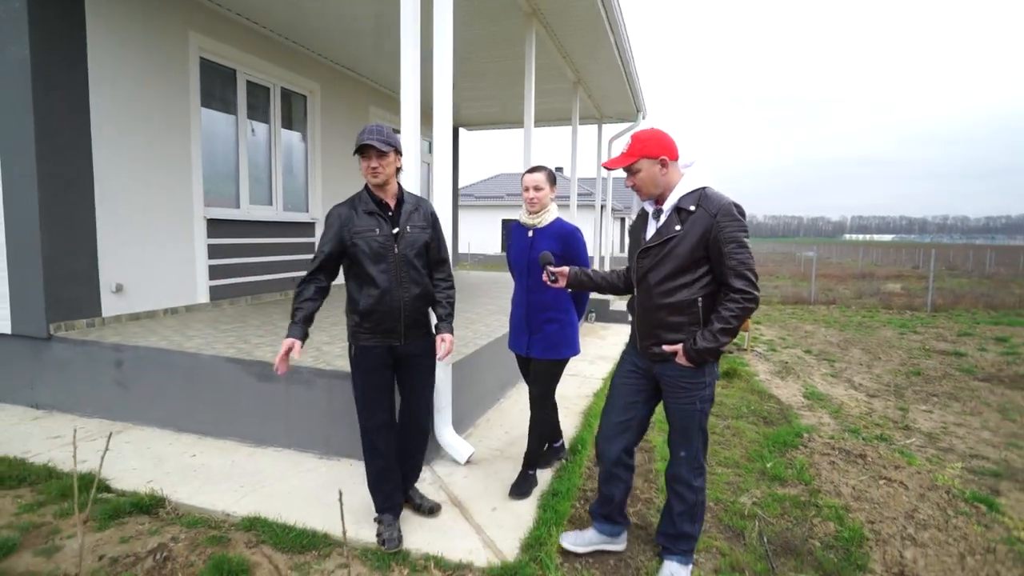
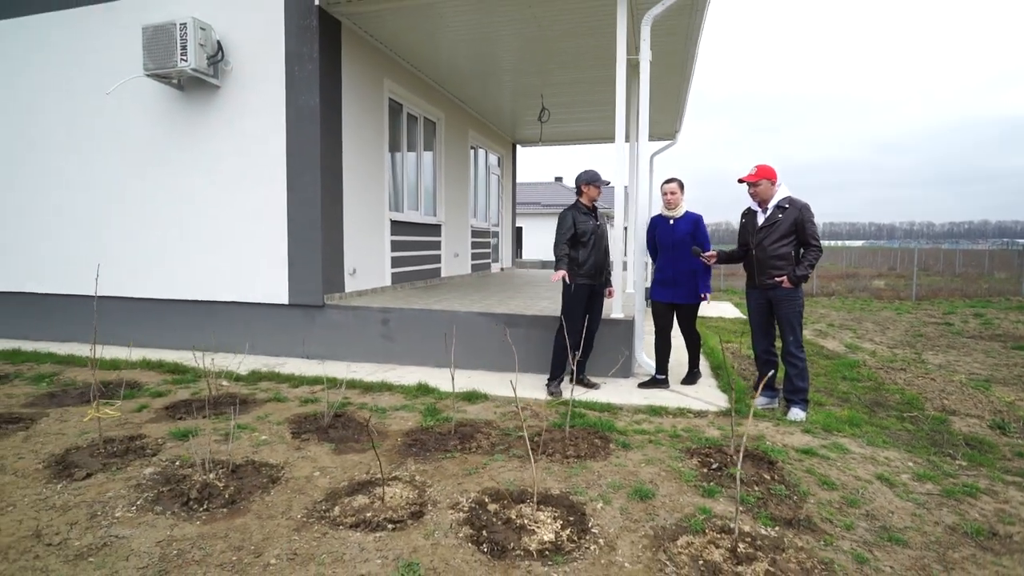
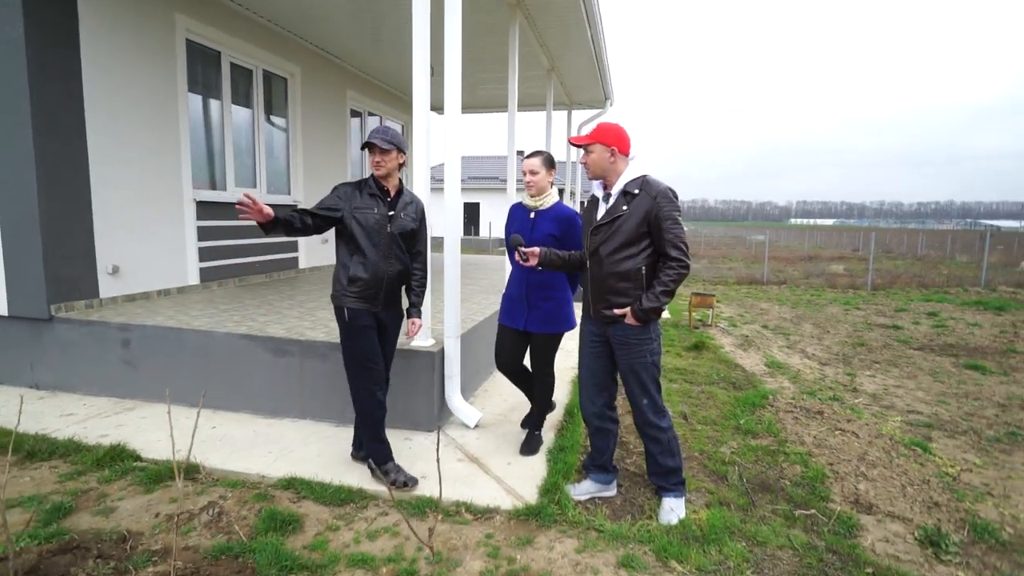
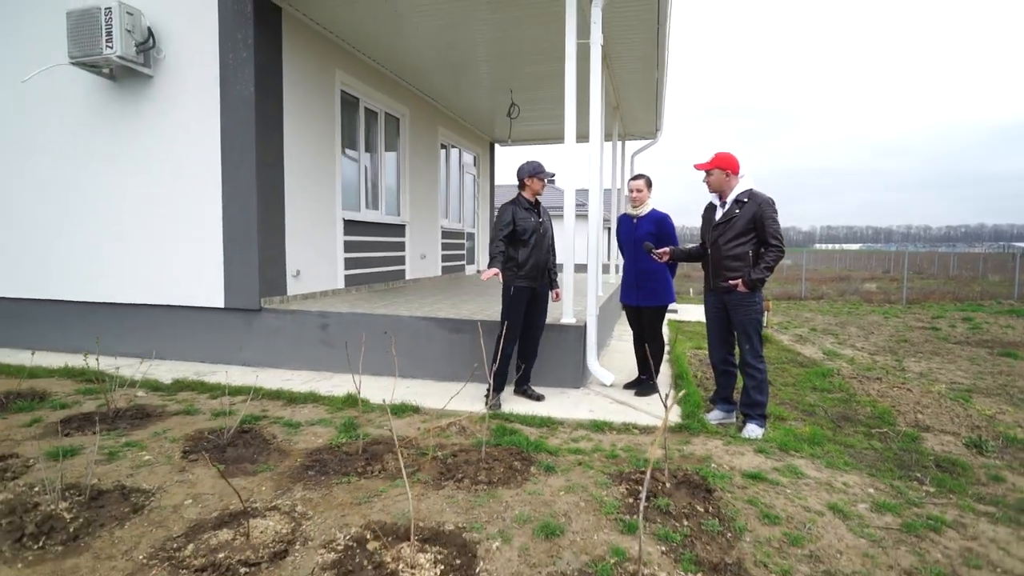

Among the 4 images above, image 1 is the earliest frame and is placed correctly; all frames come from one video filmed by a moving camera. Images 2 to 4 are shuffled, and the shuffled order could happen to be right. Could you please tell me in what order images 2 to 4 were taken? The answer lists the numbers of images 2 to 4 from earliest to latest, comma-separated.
3, 4, 2
